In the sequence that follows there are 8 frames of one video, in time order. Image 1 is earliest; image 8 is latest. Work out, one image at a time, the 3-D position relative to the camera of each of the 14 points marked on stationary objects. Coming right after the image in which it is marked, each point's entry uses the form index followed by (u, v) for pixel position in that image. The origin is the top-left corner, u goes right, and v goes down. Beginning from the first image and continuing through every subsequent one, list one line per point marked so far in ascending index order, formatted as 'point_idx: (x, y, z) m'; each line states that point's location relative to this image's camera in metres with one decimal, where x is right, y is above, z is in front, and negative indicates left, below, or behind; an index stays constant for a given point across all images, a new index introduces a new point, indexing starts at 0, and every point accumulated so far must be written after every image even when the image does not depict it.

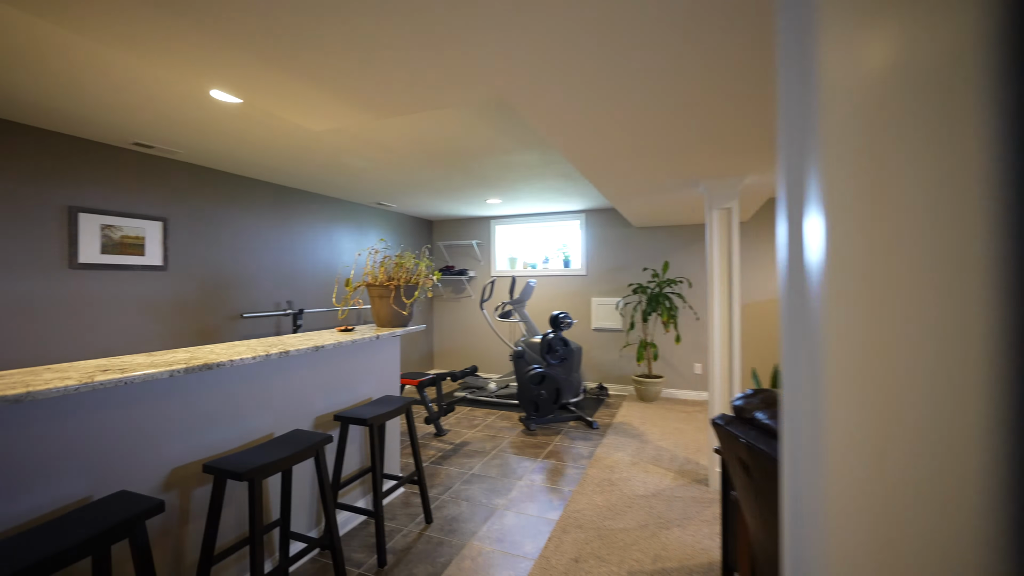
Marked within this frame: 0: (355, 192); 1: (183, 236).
0: (-1.5, +0.9, +4.2) m
1: (-2.3, +0.4, +3.0) m
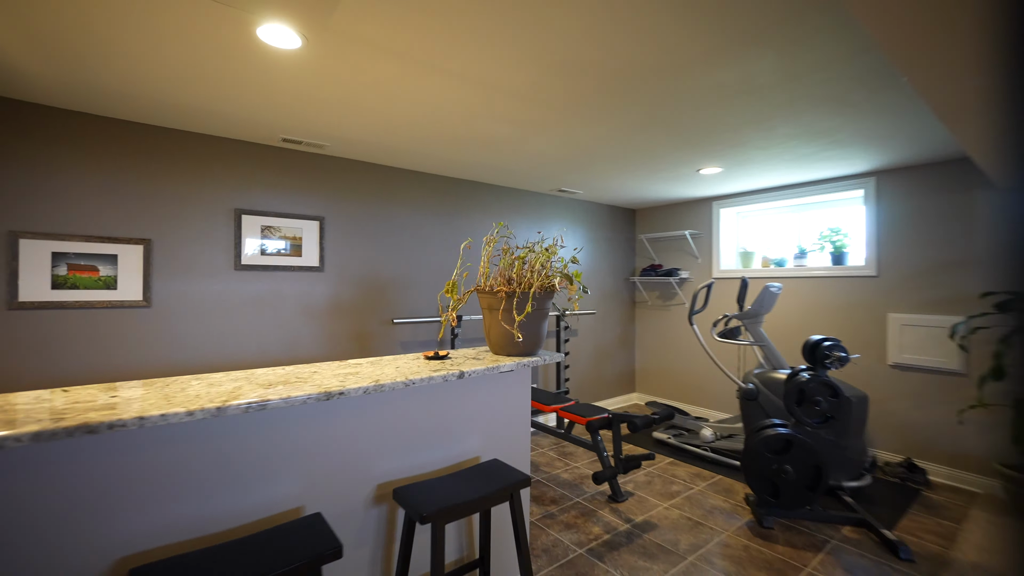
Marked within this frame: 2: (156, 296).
0: (+0.1, +0.9, +3.5) m
1: (-1.1, +0.3, +2.9) m
2: (-2.0, 0.0, +2.3) m
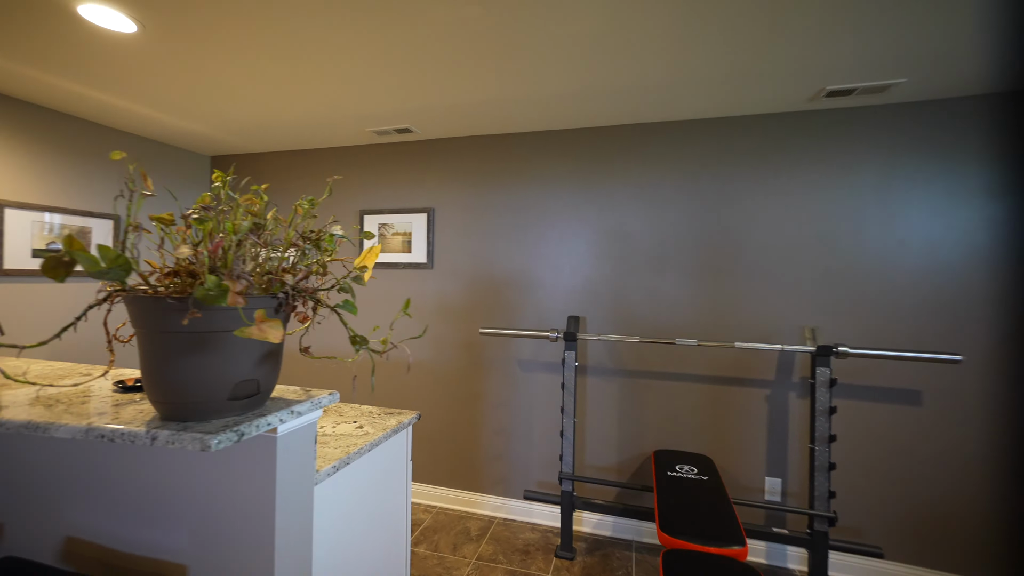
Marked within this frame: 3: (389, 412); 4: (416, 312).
0: (+0.9, +0.9, +1.9) m
1: (-0.4, +0.4, +2.6) m
2: (-1.3, 0.0, +2.9) m
3: (-0.5, -0.5, +1.6) m
4: (-0.6, -0.2, +2.6) m
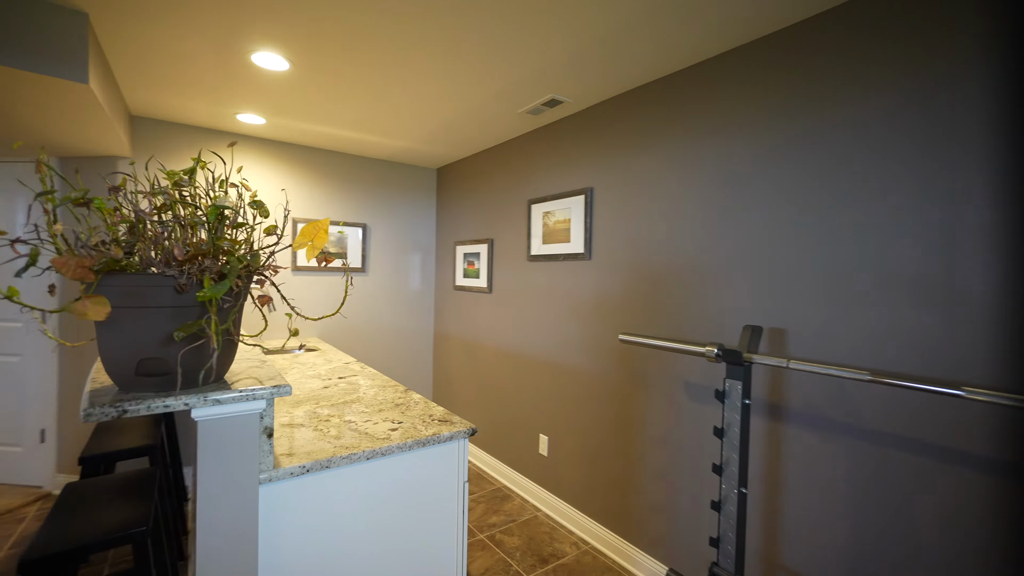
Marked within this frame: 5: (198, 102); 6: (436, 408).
0: (+1.1, +0.9, +0.8) m
1: (+0.5, +0.4, +2.1) m
2: (-0.1, 0.0, +2.9) m
3: (-0.2, -0.4, +1.4) m
4: (+0.3, -0.1, +2.3) m
5: (-1.6, +1.0, +2.1) m
6: (-0.3, -0.4, +1.5) m
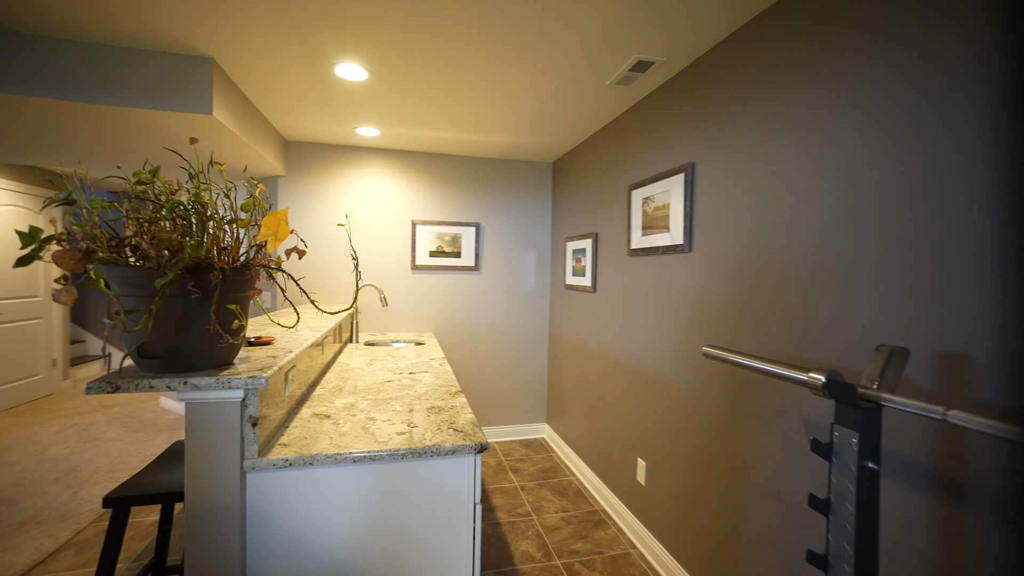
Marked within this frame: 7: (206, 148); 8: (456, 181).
0: (+0.8, +0.9, +0.2) m
1: (+0.8, +0.4, +1.6) m
2: (+0.5, 0.0, +2.6) m
3: (-0.2, -0.4, +1.3) m
4: (+0.7, -0.1, +1.9) m
5: (-1.1, +1.0, +2.4) m
6: (-0.2, -0.4, +1.4) m
7: (-1.6, +0.7, +2.3) m
8: (-0.4, +0.8, +3.3) m
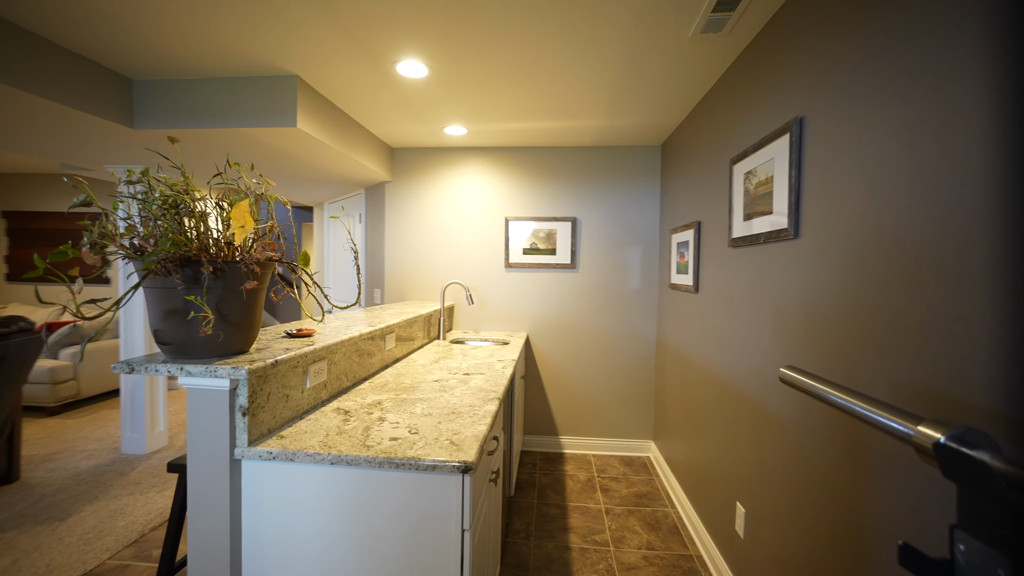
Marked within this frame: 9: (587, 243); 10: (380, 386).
0: (+0.4, +0.9, -0.2) m
1: (+0.9, +0.4, +1.2) m
2: (+1.0, 0.0, +2.2) m
3: (-0.1, -0.4, +1.1) m
4: (+0.9, -0.1, +1.4) m
5: (-0.6, +1.0, +2.6) m
6: (-0.1, -0.4, +1.2) m
7: (-1.2, +0.8, +2.6) m
8: (+0.3, +0.8, +3.2) m
9: (+0.6, +0.3, +3.2) m
10: (-0.5, -0.4, +1.6) m
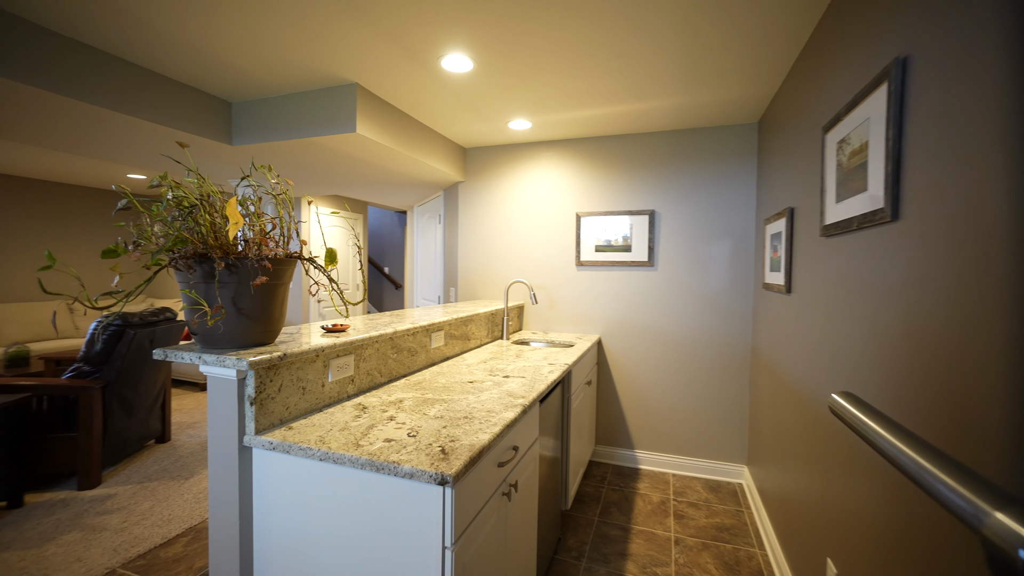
0: (+0.1, +0.9, -0.4) m
1: (+0.8, +0.4, +0.8) m
2: (+1.2, 0.0, +1.8) m
3: (-0.2, -0.4, +1.0) m
4: (+0.9, -0.1, +1.1) m
5: (-0.3, +1.0, +2.6) m
6: (-0.1, -0.4, +1.1) m
7: (-0.8, +0.8, +2.7) m
8: (+0.8, +0.8, +2.9) m
9: (+1.0, +0.3, +2.9) m
10: (-0.4, -0.4, +1.6) m
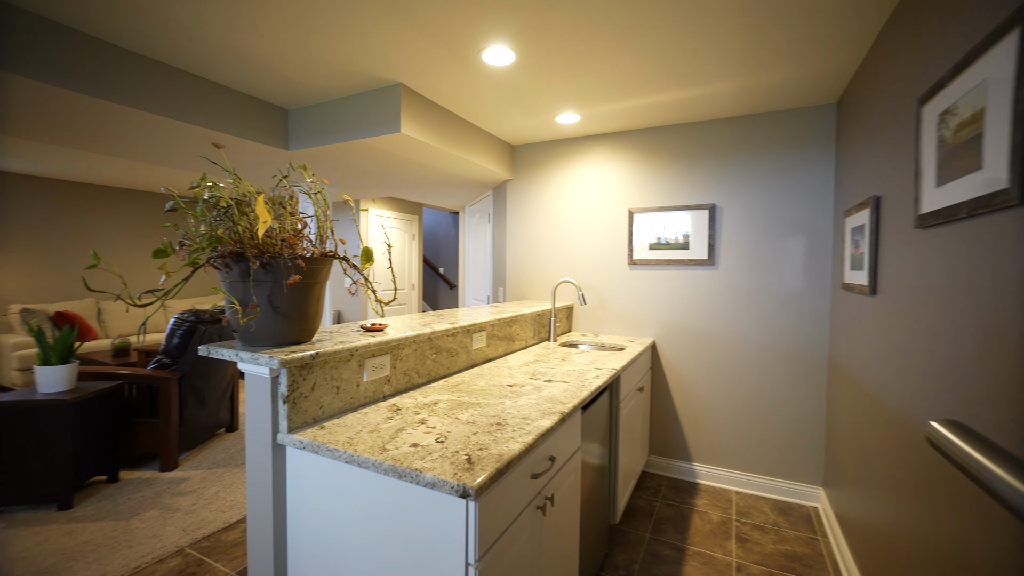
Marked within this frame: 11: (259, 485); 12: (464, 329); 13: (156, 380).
0: (0.0, +0.9, -0.5) m
1: (+0.9, +0.4, +0.6) m
2: (+1.4, 0.0, +1.6) m
3: (-0.1, -0.4, +1.0) m
4: (+1.0, -0.1, +0.9) m
5: (0.0, +1.0, +2.5) m
6: (0.0, -0.4, +1.1) m
7: (-0.5, +0.8, +2.7) m
8: (+1.1, +0.8, +2.7) m
9: (+1.3, +0.3, +2.6) m
10: (-0.2, -0.4, +1.6) m
11: (-0.7, -0.5, +1.2) m
12: (-0.2, -0.2, +1.8) m
13: (-2.3, -0.6, +2.8) m
